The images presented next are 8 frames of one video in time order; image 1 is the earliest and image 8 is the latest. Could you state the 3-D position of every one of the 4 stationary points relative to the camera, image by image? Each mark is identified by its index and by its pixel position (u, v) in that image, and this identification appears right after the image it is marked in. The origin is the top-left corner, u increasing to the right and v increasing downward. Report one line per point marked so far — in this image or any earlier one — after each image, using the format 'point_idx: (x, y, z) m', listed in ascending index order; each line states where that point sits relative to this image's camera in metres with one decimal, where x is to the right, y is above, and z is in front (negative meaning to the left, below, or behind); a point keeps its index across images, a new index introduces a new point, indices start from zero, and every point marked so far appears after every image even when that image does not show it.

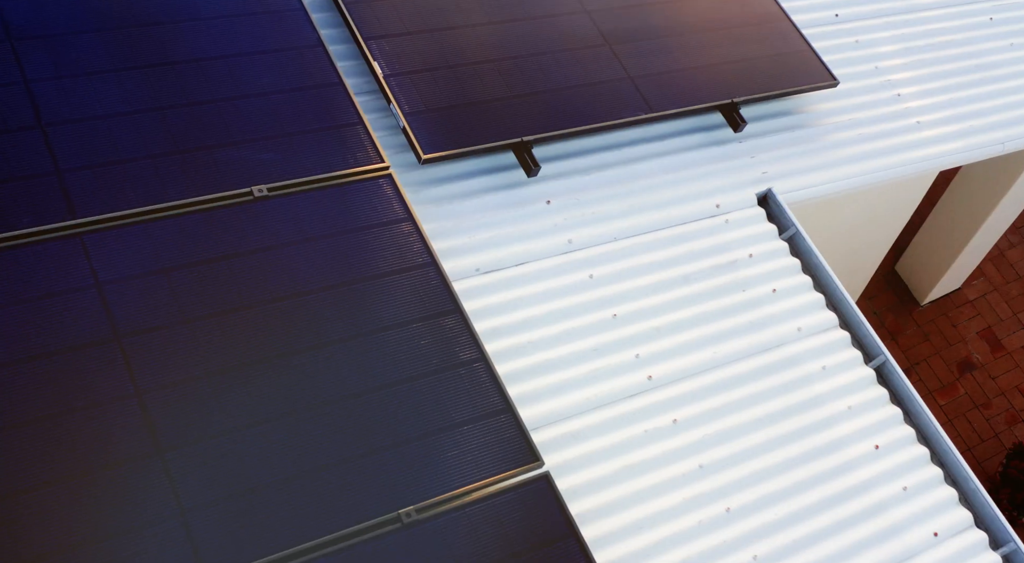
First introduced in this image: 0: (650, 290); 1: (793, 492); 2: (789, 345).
0: (+0.8, 0.0, +6.9) m
1: (+1.4, -1.1, +6.5) m
2: (+1.5, -0.3, +7.1) m
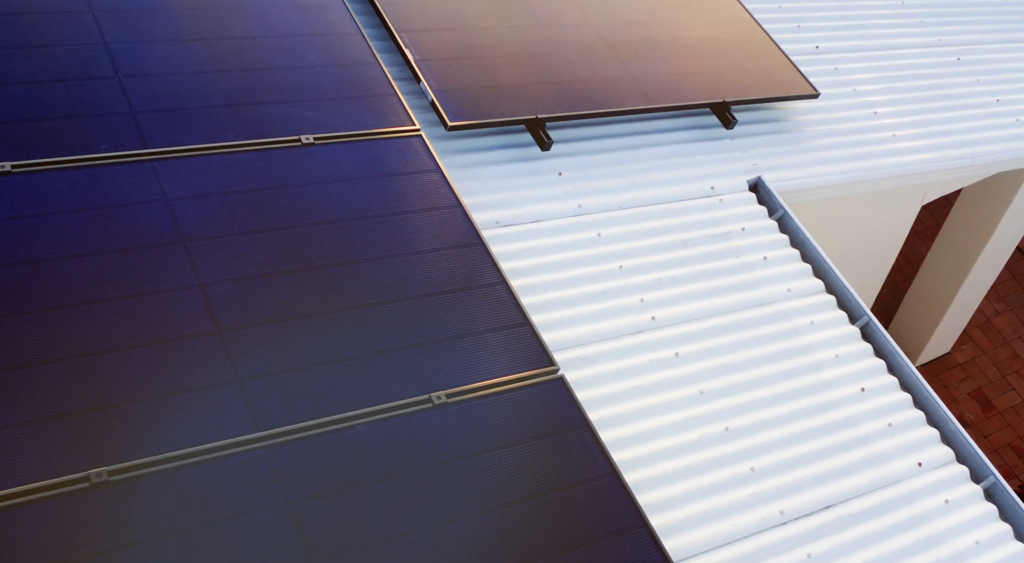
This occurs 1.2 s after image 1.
0: (+0.9, +0.2, +7.7) m
1: (+1.5, -0.8, +7.1) m
2: (+1.6, -0.1, +7.8) m
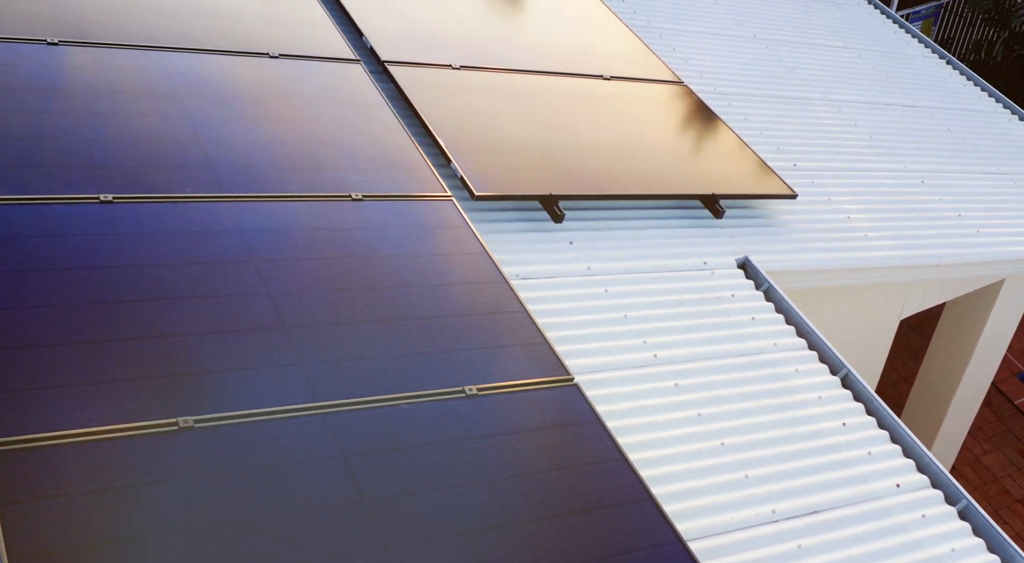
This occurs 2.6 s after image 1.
0: (+1.0, -0.2, +8.7) m
1: (+1.7, -1.0, +8.0) m
2: (+1.8, -0.5, +8.7) m
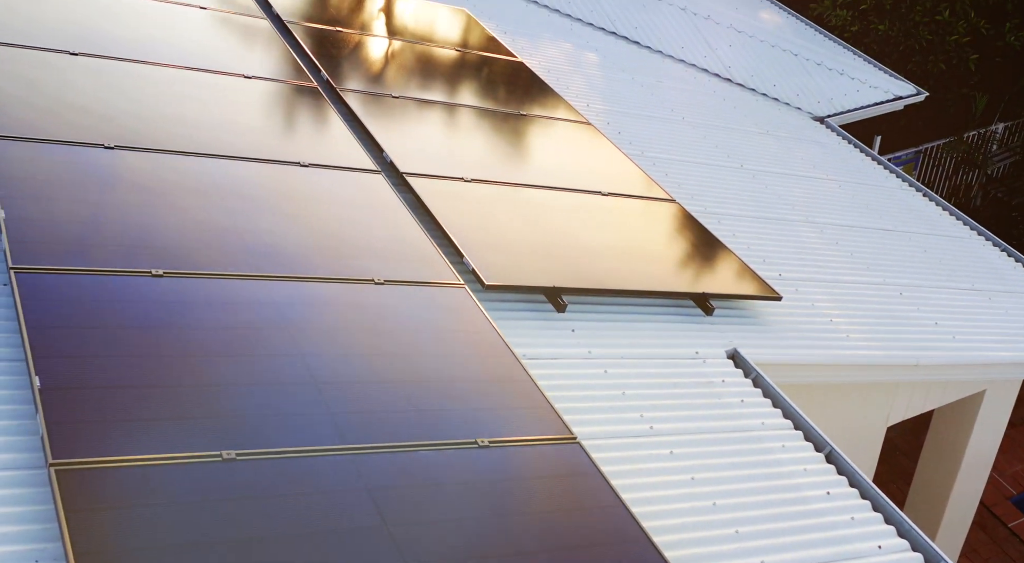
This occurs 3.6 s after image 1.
0: (+1.0, -0.8, +9.5) m
1: (+1.7, -1.5, +8.6) m
2: (+1.8, -1.1, +9.4) m
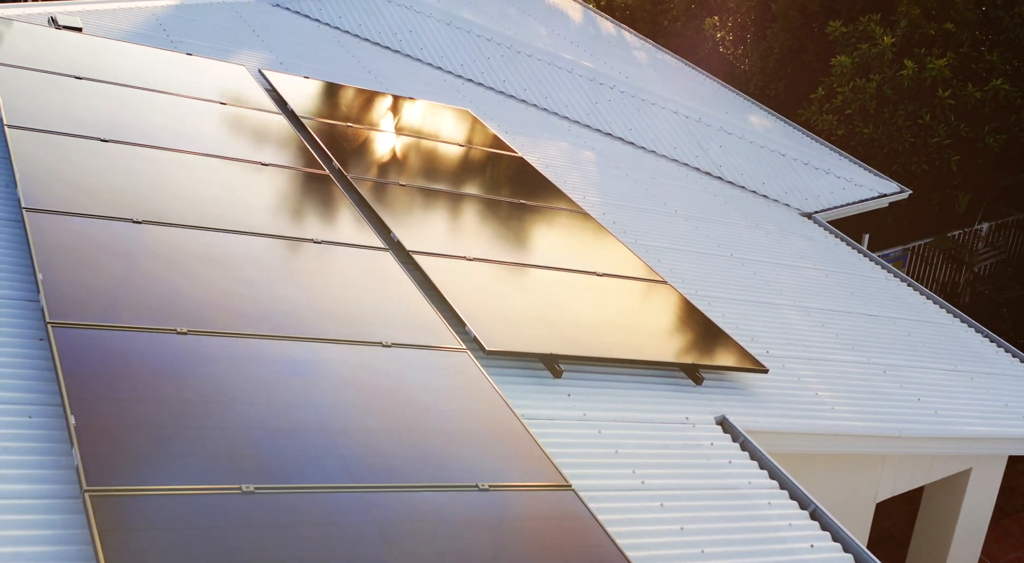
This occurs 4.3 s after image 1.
0: (+1.0, -1.3, +10.0) m
1: (+1.7, -2.0, +9.0) m
2: (+1.8, -1.6, +9.9) m
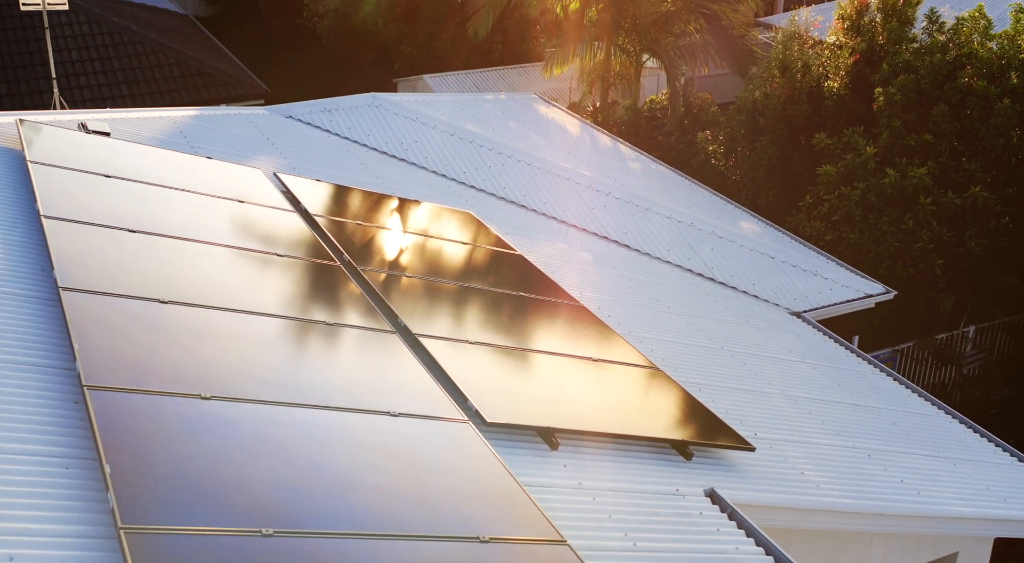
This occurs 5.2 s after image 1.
0: (+1.0, -2.0, +10.6) m
1: (+1.7, -2.5, +9.6) m
2: (+1.8, -2.3, +10.5) m
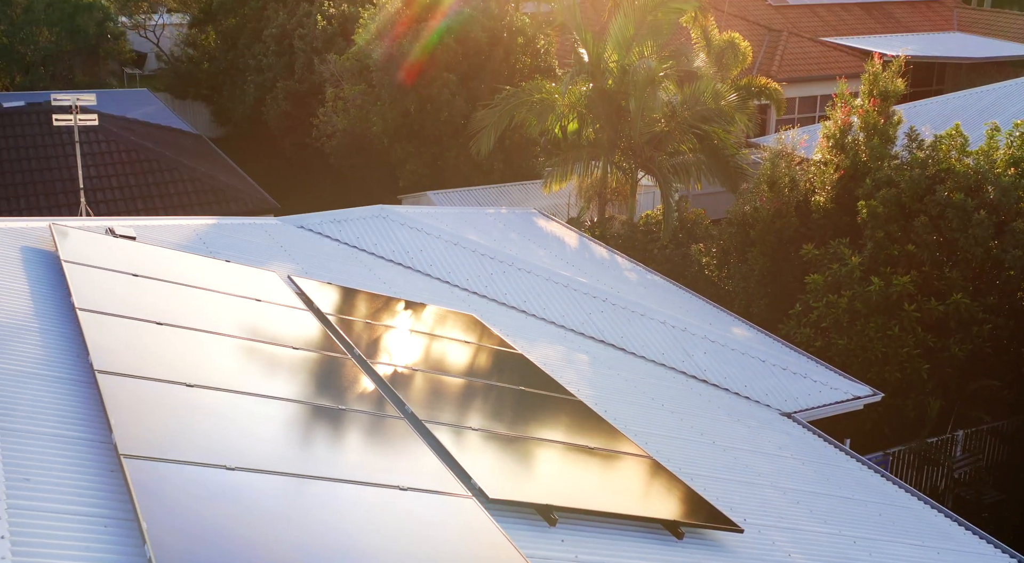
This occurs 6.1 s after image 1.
0: (+1.0, -2.7, +11.2) m
1: (+1.7, -3.2, +10.2) m
2: (+1.8, -3.0, +11.1) m
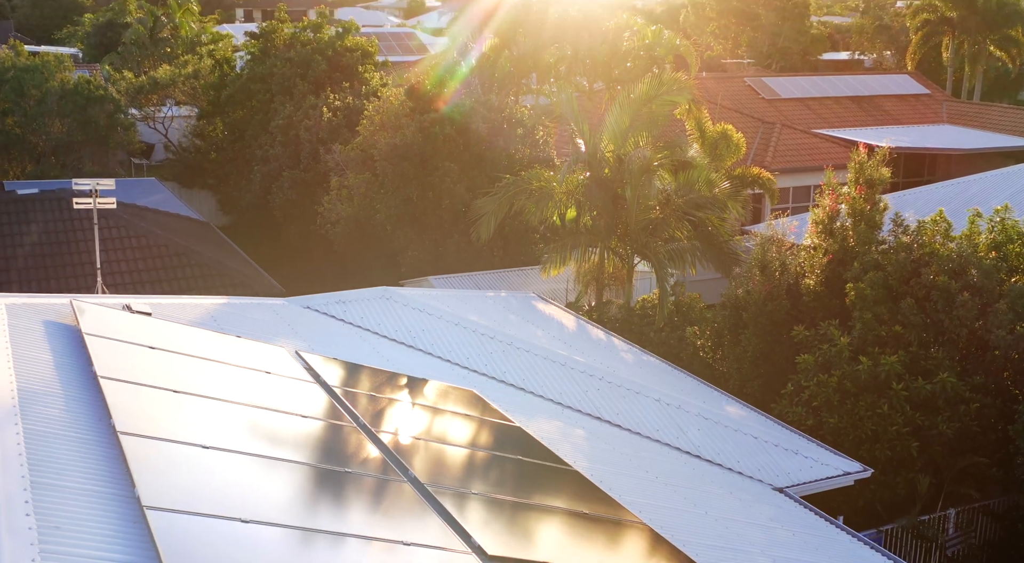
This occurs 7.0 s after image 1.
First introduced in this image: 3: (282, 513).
0: (+1.0, -3.3, +11.8) m
1: (+1.7, -3.7, +10.7) m
2: (+1.8, -3.6, +11.6) m
3: (-2.1, -2.1, +11.5) m
